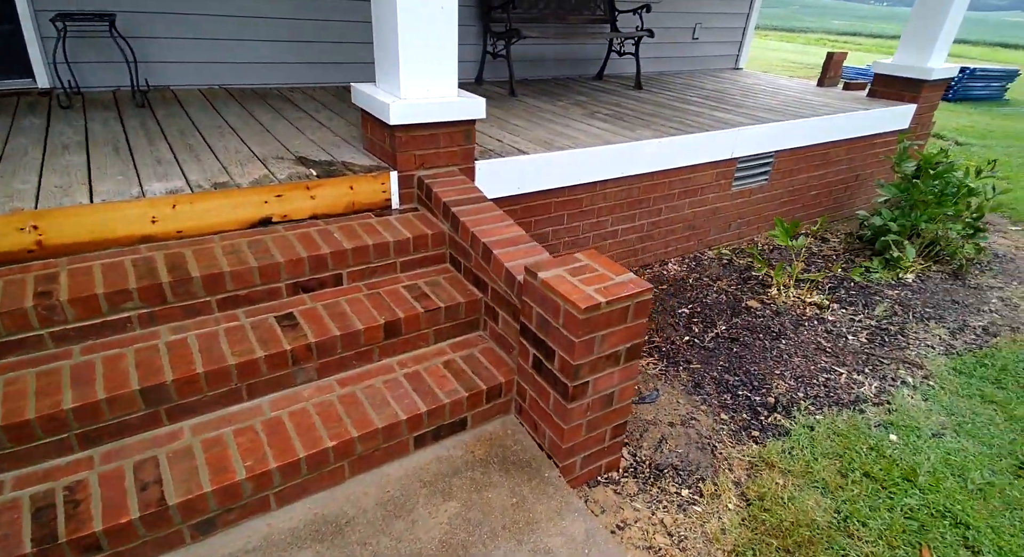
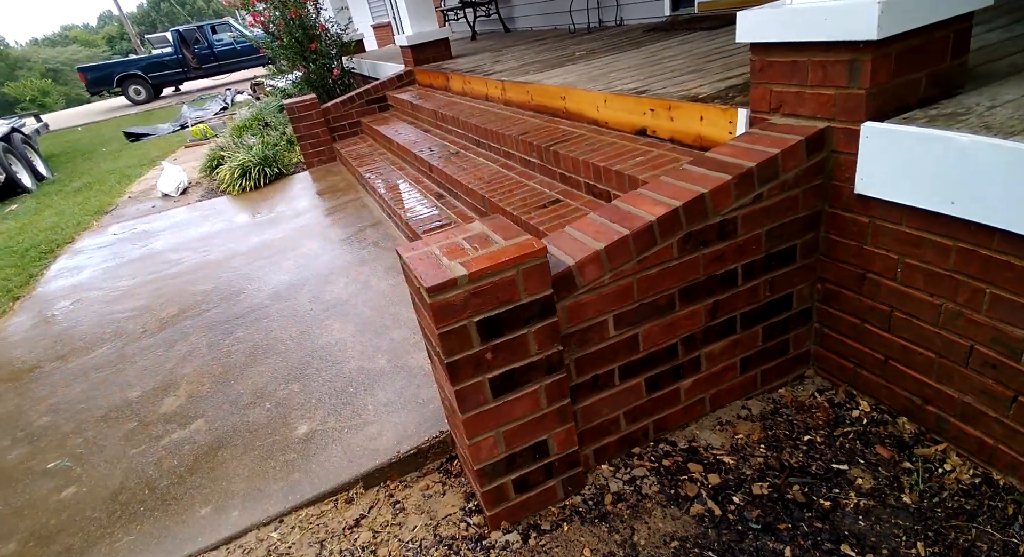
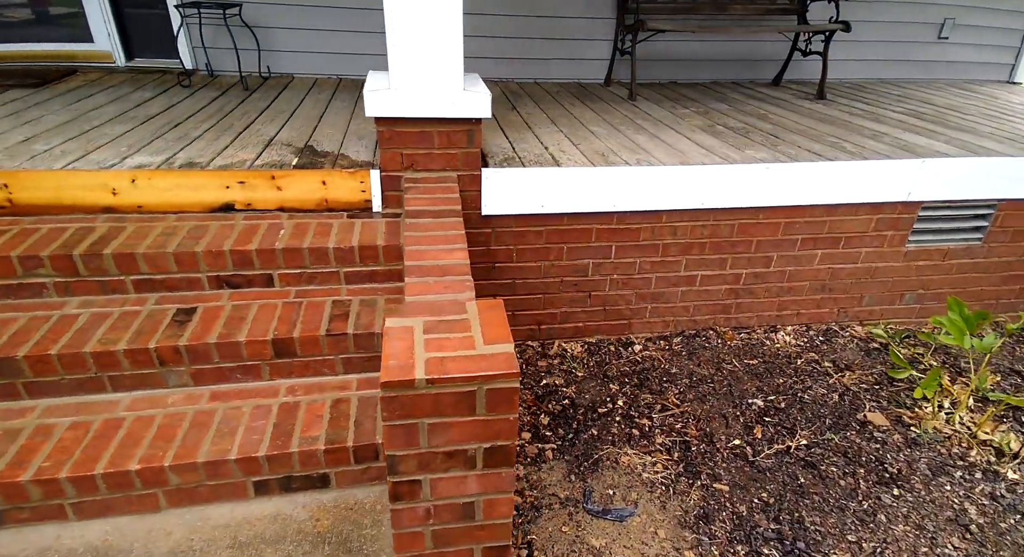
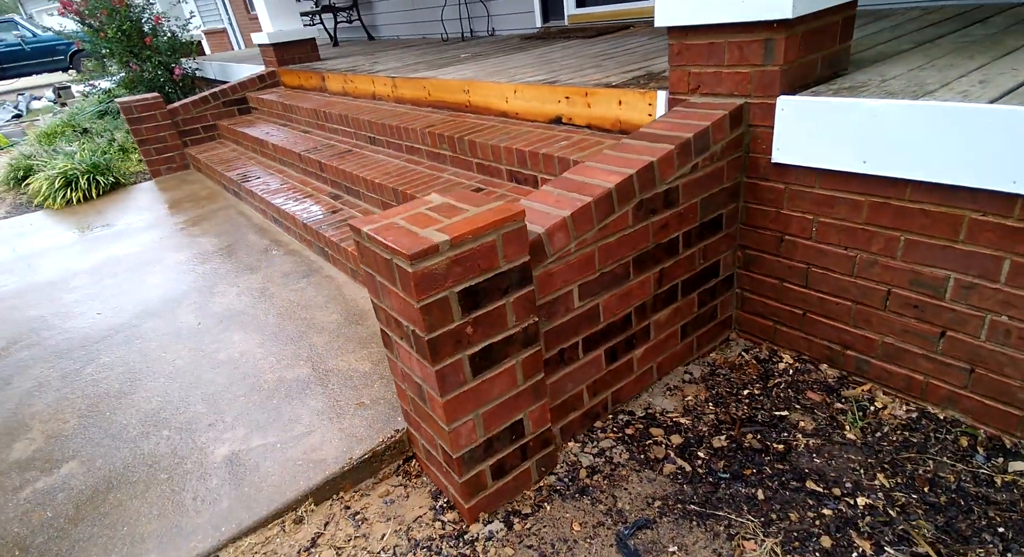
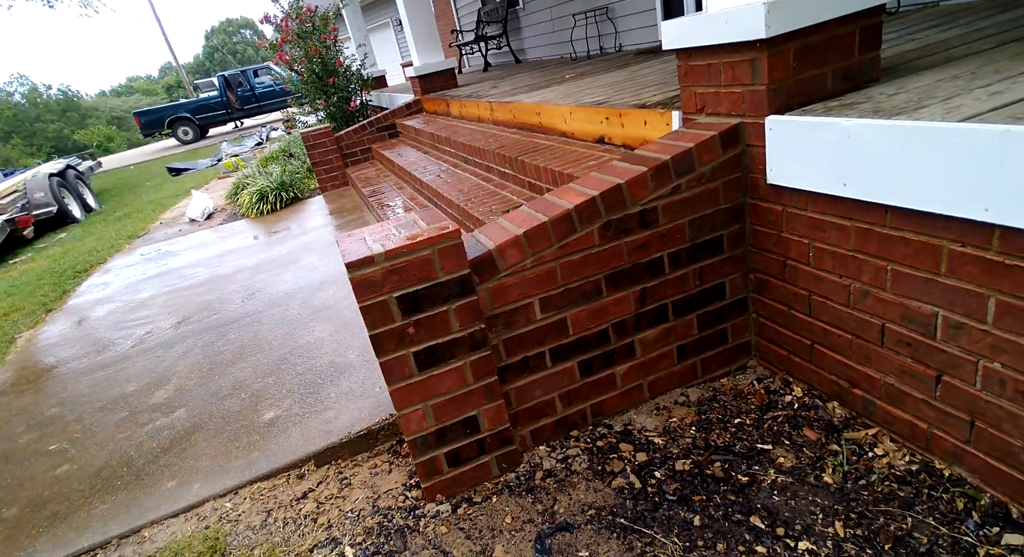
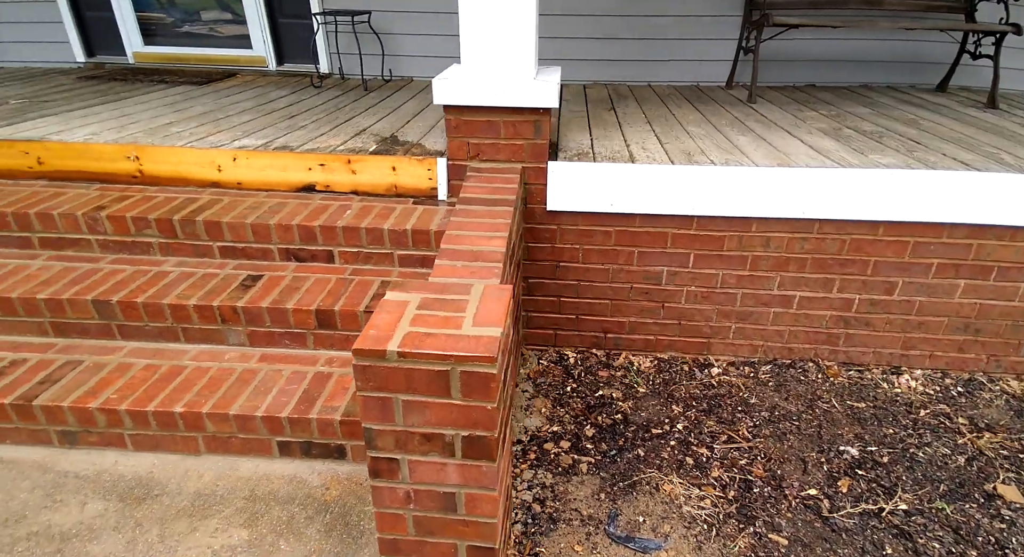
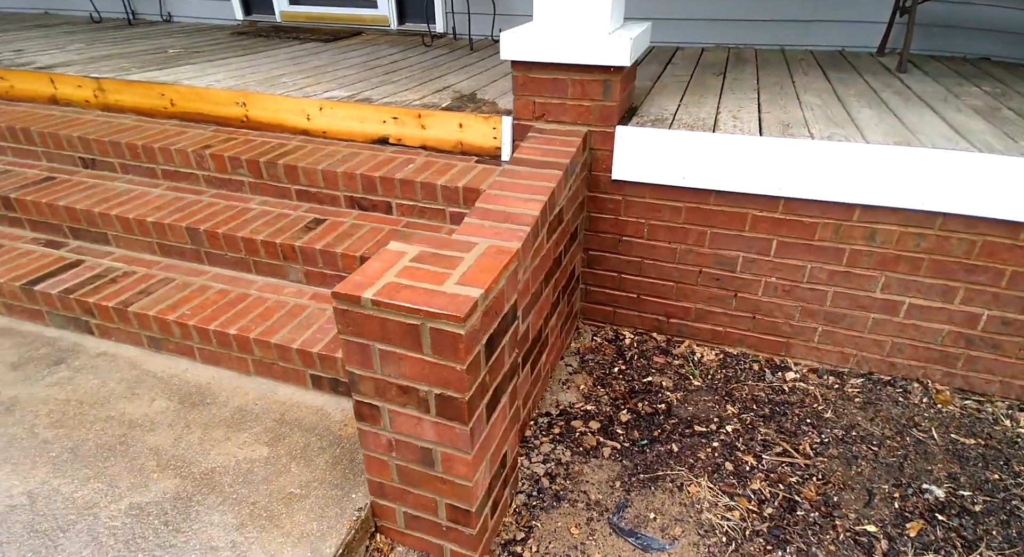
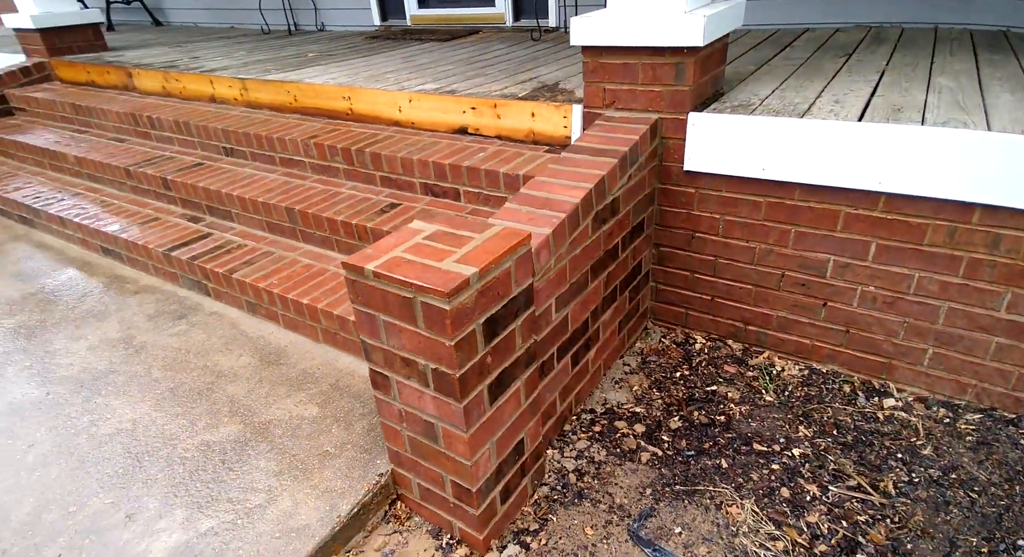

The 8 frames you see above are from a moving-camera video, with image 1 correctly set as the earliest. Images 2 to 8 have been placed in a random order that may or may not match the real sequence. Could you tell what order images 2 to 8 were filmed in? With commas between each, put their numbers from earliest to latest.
3, 6, 7, 8, 4, 5, 2
